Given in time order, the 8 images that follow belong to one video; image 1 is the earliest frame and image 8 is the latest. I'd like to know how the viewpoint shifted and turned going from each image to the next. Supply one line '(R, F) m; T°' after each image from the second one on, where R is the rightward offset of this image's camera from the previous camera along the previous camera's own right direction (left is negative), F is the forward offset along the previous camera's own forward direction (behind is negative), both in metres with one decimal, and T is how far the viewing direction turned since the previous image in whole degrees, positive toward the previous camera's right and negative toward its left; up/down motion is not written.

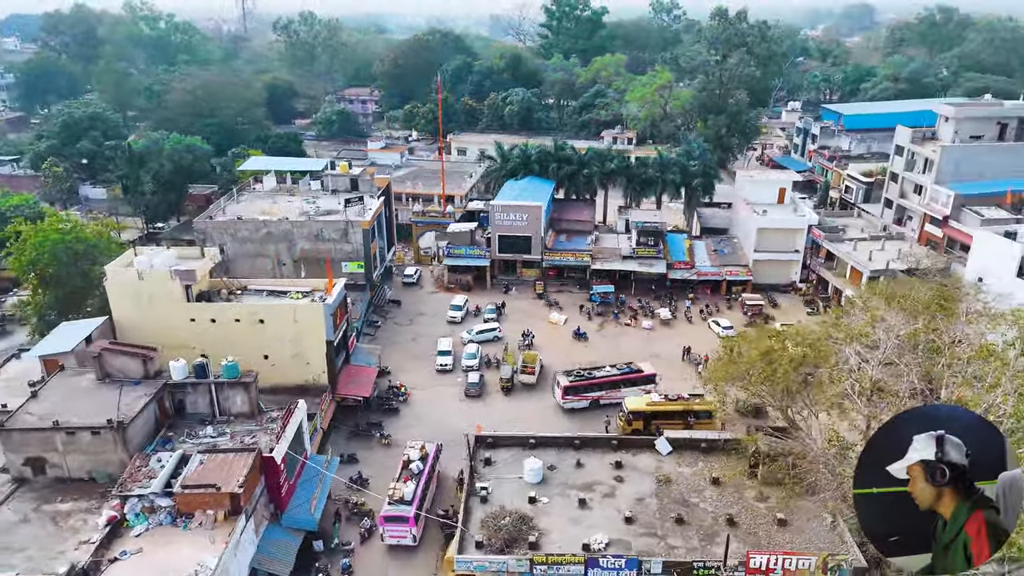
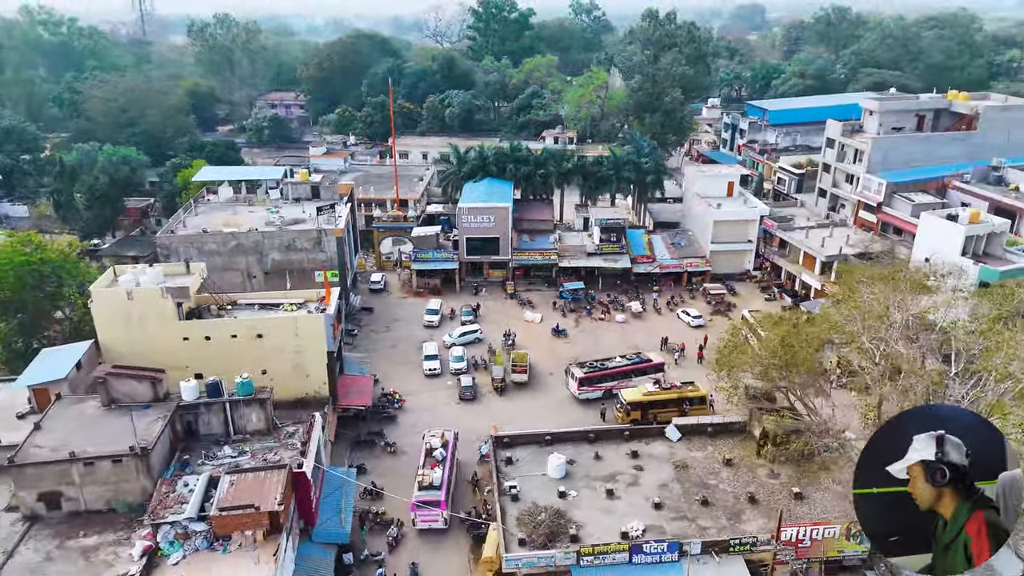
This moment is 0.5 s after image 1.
(-3.3, -0.2) m; +7°
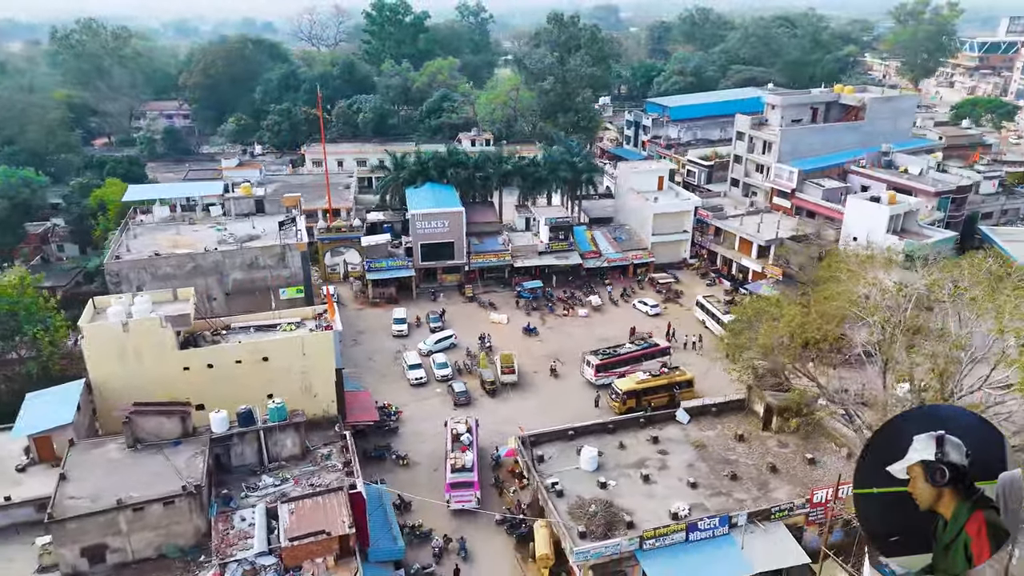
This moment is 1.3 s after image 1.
(-4.9, 0.0) m; +10°
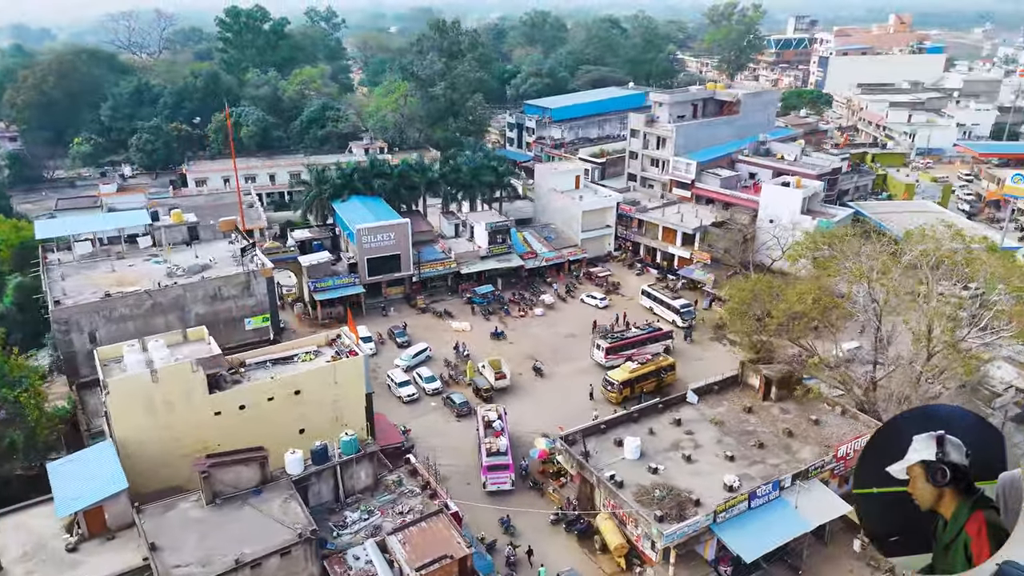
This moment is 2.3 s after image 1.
(-6.8, +0.3) m; +13°
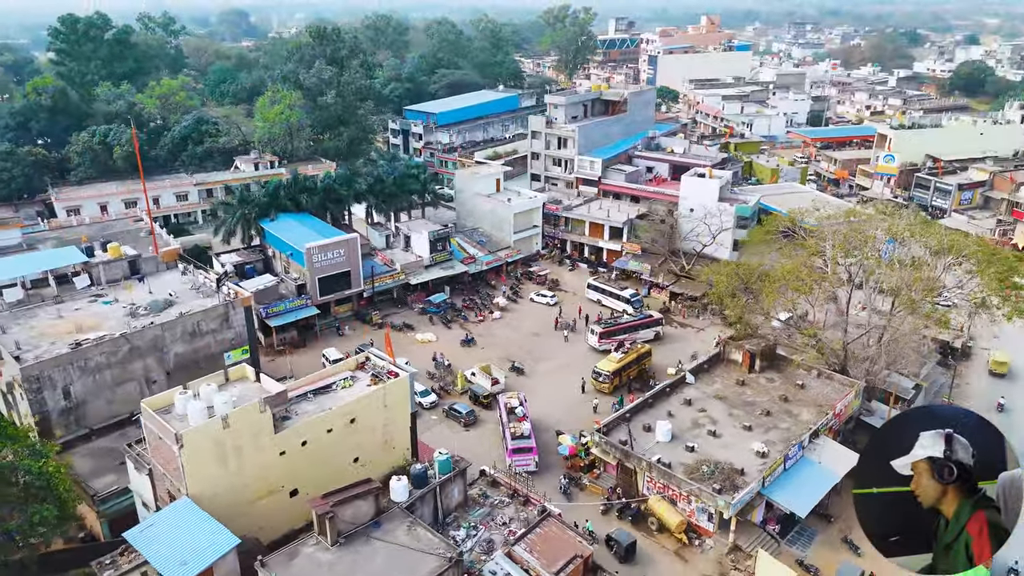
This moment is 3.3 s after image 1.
(-7.0, +0.3) m; +13°
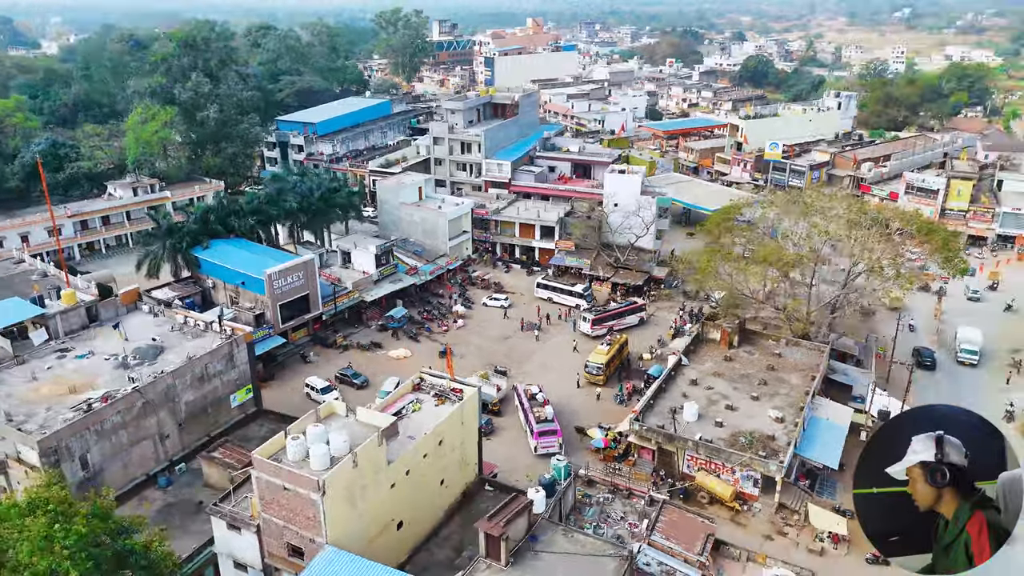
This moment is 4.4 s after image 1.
(-7.9, +0.5) m; +14°
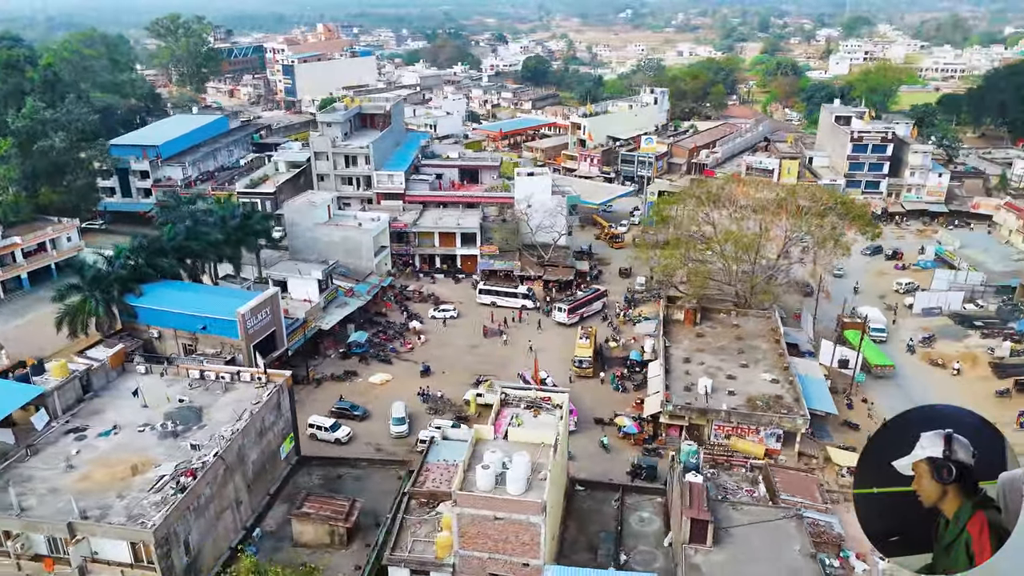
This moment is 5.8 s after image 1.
(-9.9, +0.9) m; +17°
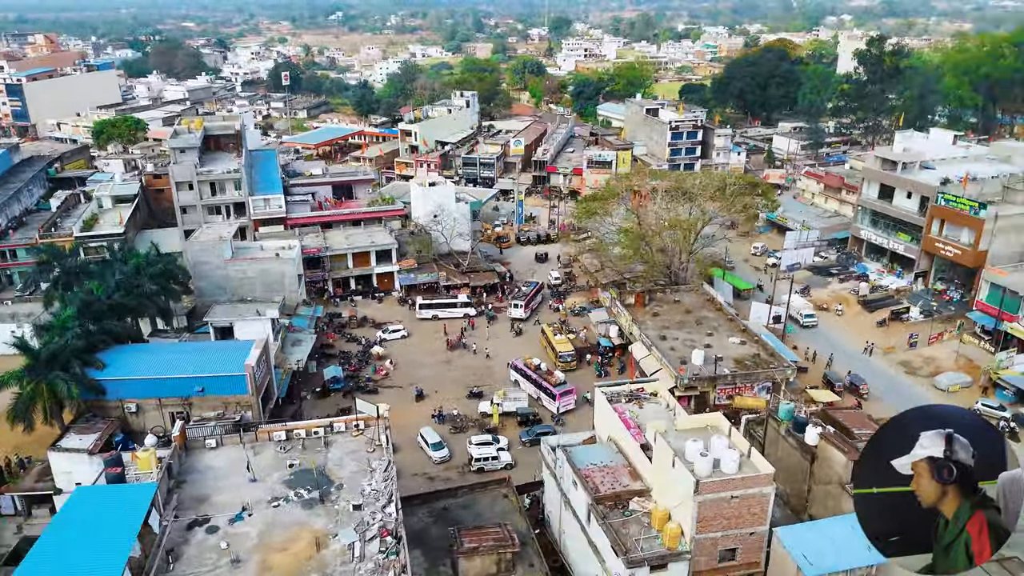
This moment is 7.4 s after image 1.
(-11.7, +1.3) m; +20°
